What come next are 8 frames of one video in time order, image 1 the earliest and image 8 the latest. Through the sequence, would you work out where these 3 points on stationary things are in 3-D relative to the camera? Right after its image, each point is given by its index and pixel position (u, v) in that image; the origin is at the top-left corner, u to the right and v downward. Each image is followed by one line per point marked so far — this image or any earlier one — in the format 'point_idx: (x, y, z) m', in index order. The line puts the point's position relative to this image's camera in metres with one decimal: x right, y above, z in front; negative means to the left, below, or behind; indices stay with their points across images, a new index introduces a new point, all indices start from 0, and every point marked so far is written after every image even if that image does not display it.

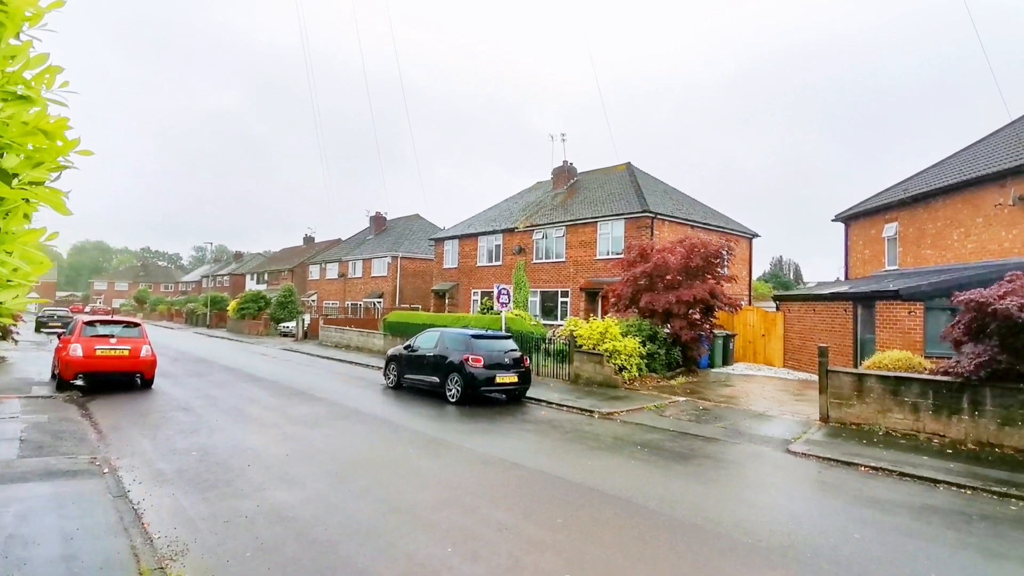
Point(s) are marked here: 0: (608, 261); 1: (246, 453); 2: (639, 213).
0: (+3.3, +0.9, +19.2) m
1: (-3.2, -2.0, +6.7) m
2: (+4.2, +2.5, +18.2) m
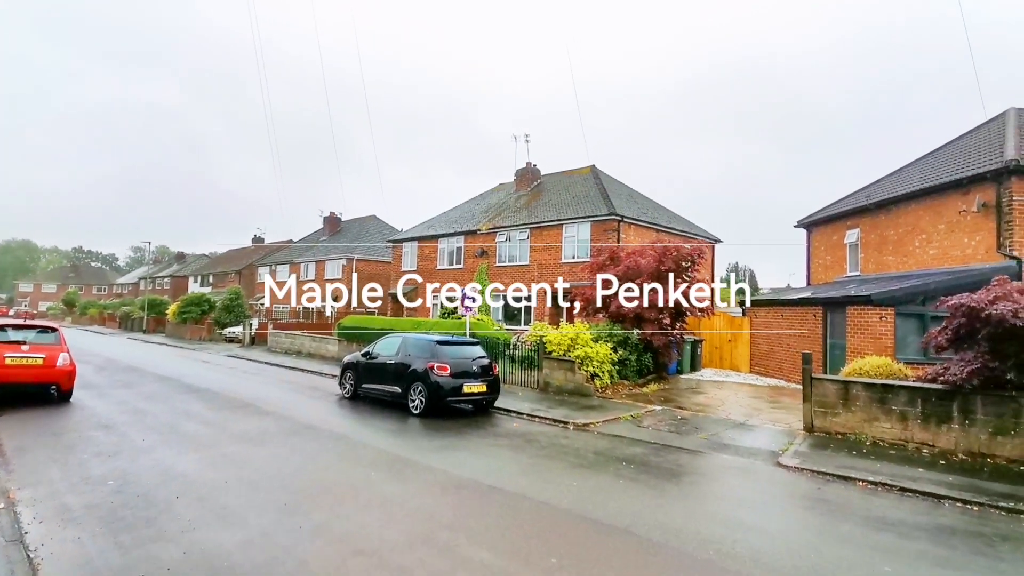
0: (+2.0, +0.8, +18.8) m
1: (-3.5, -2.0, +5.7) m
2: (+3.0, +2.4, +17.8) m
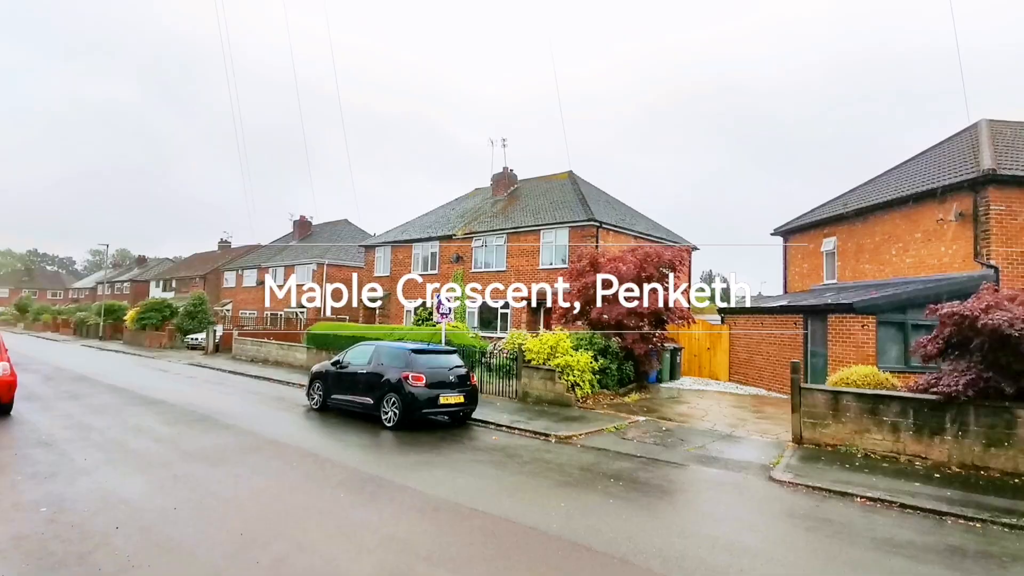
0: (+1.3, +0.5, +18.4) m
1: (-3.6, -2.0, +5.1) m
2: (+2.3, +2.1, +17.6) m
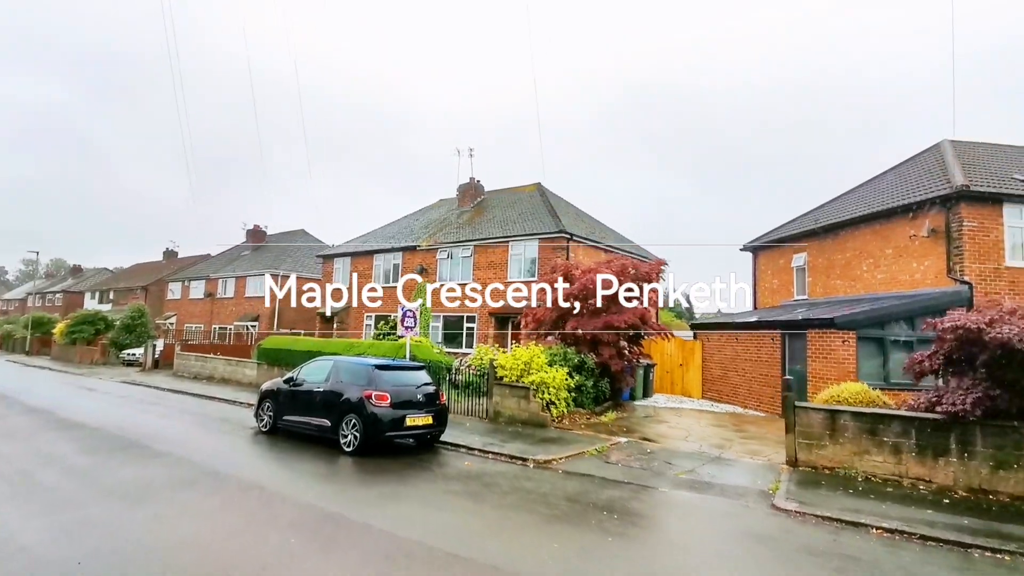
0: (+0.2, +0.1, +17.8) m
1: (-3.7, -2.0, +4.1) m
2: (+1.3, +1.7, +17.0) m
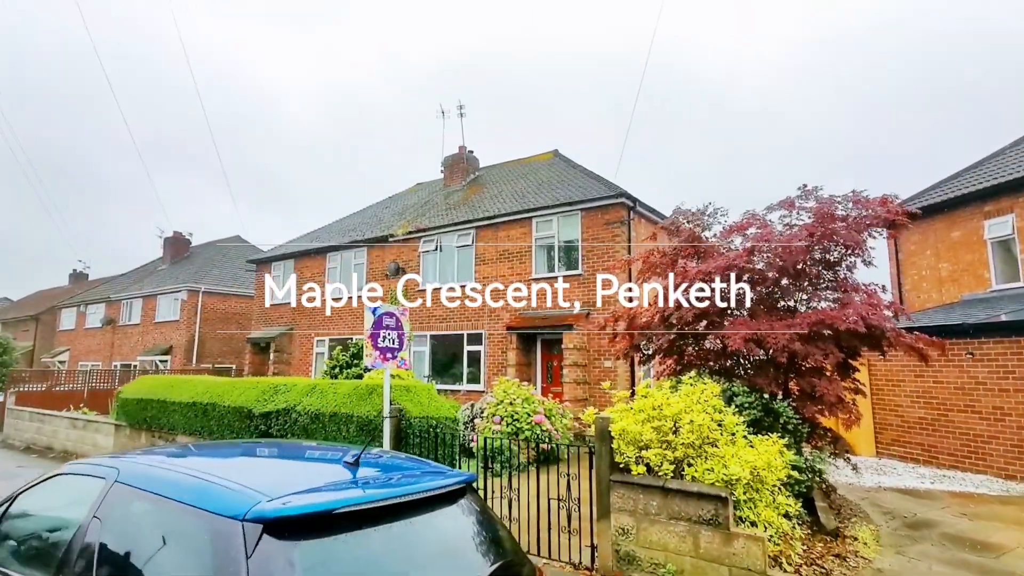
0: (+0.8, +0.1, +11.6) m
1: (-2.2, -1.5, -2.4) m
2: (+1.9, +1.8, +11.0) m
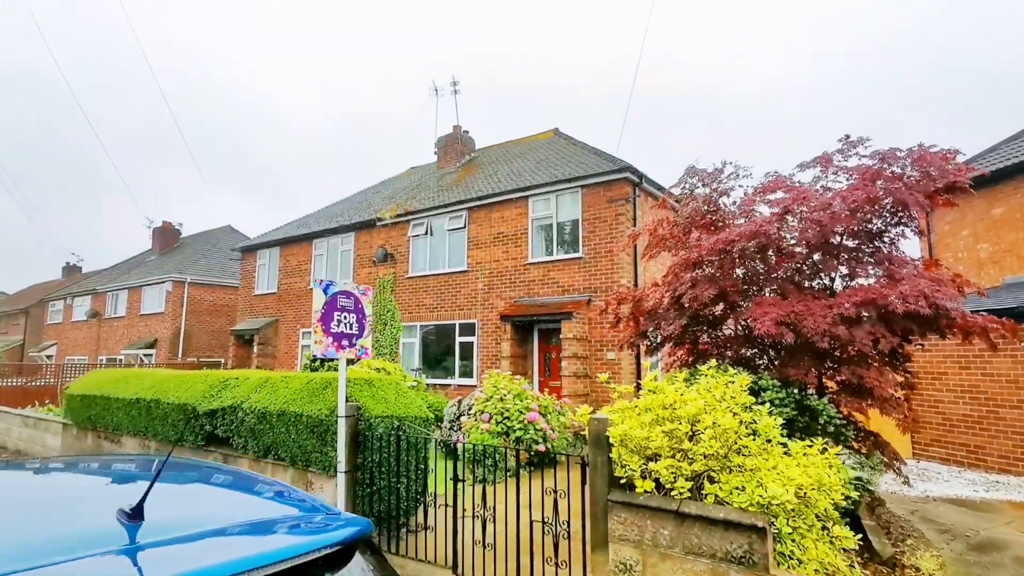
0: (+0.7, +0.4, +10.7) m
1: (-2.5, -1.3, -3.3) m
2: (+1.8, +2.1, +10.0) m
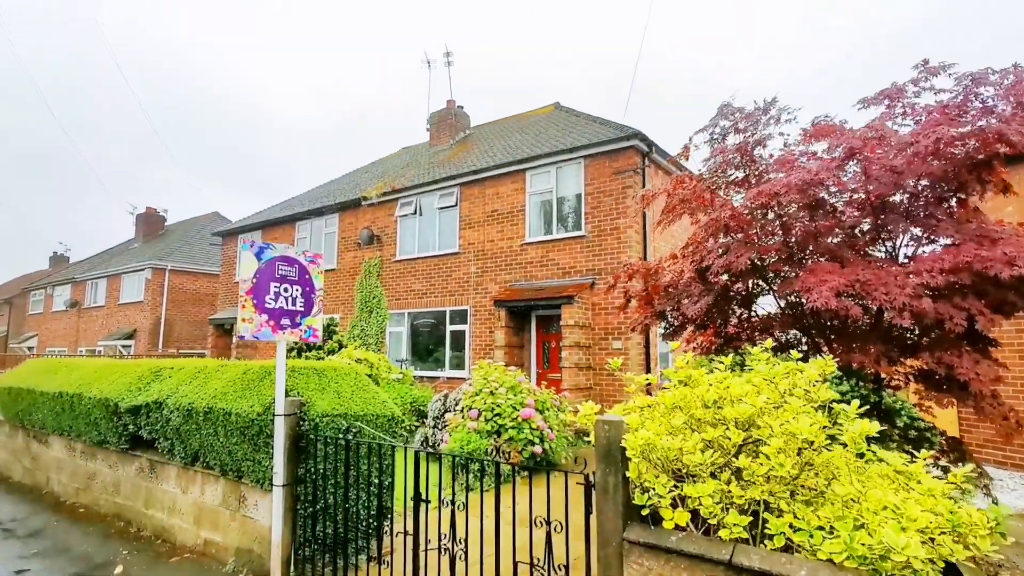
0: (+0.6, +0.7, +9.7) m
1: (-2.6, -1.2, -4.3) m
2: (+1.7, +2.3, +9.0) m
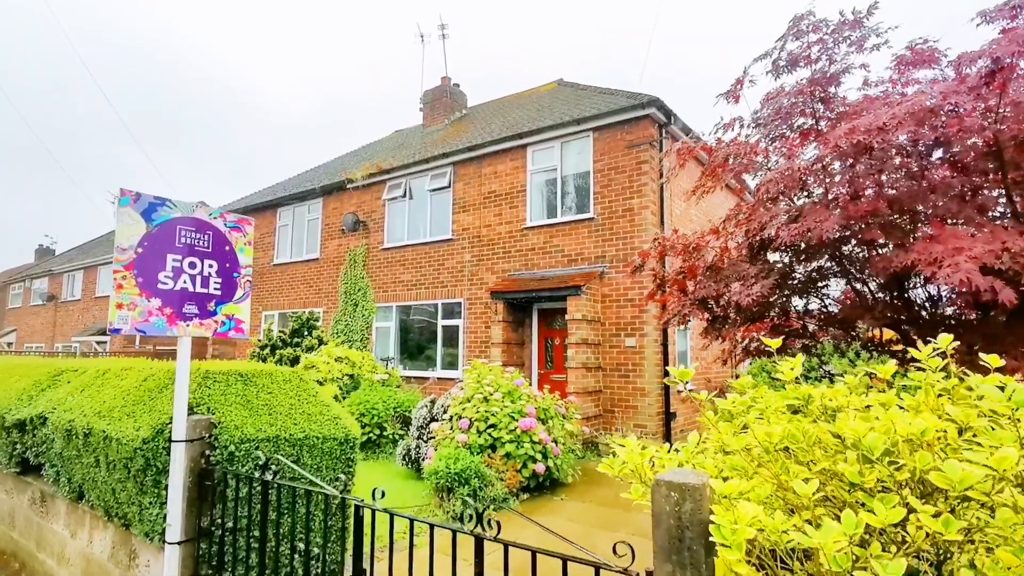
0: (+0.6, +0.8, +8.6) m
1: (-2.7, -1.1, -5.3) m
2: (+1.7, +2.5, +7.9) m
